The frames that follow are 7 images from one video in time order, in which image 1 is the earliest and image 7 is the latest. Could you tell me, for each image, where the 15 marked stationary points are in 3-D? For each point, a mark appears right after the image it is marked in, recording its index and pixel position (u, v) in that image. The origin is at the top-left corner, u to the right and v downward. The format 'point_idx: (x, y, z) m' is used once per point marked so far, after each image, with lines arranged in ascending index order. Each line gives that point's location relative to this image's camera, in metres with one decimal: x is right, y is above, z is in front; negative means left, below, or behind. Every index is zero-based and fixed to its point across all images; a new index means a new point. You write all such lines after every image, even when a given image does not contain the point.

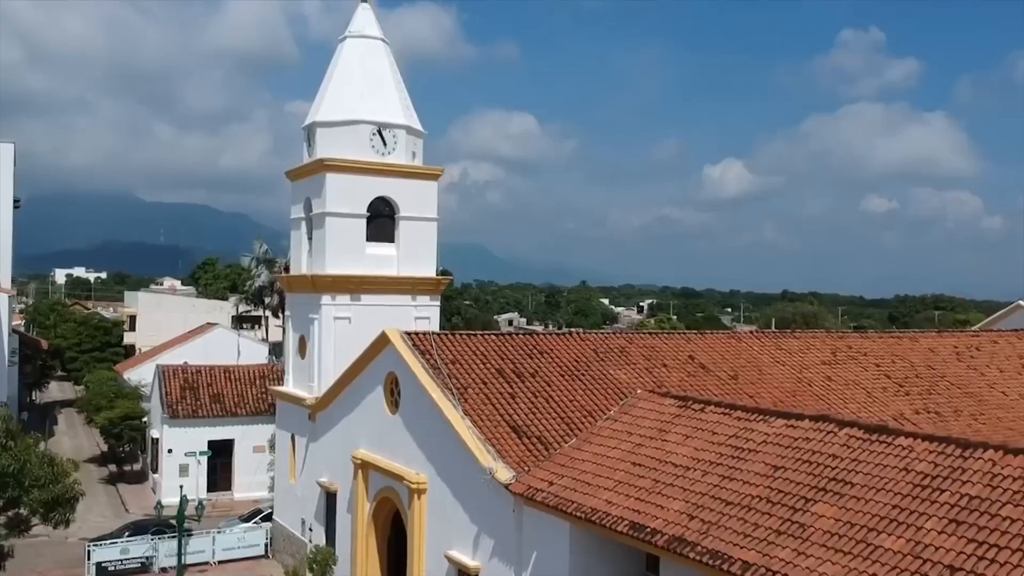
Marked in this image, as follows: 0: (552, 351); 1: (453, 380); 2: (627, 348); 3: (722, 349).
0: (+0.6, -0.9, +12.7) m
1: (-0.8, -1.2, +11.4) m
2: (+1.7, -0.9, +13.3) m
3: (+3.3, -1.0, +14.0) m
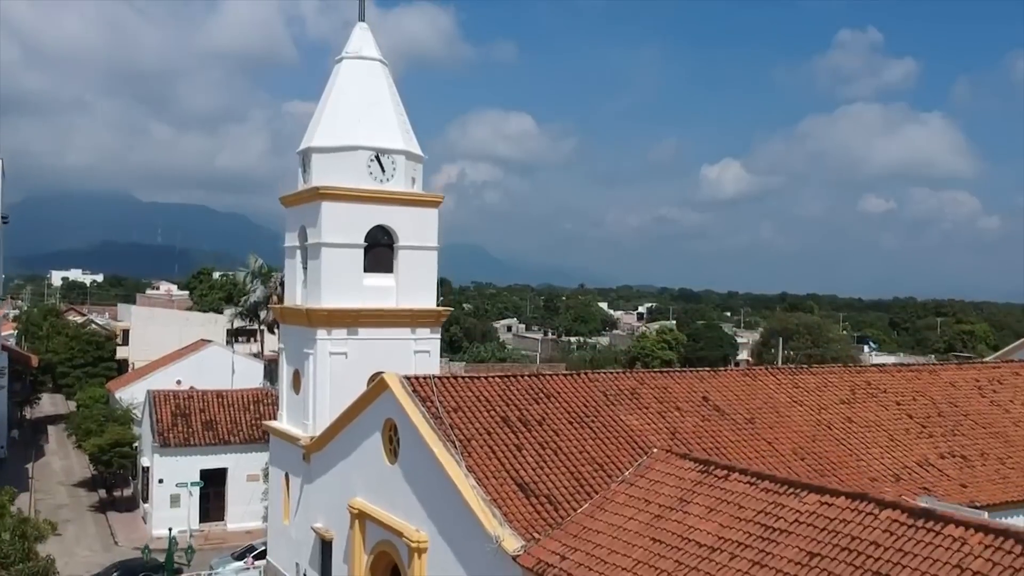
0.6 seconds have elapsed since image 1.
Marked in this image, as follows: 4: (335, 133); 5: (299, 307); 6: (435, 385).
0: (+0.6, -1.4, +12.1) m
1: (-0.7, -1.7, +10.7) m
2: (+1.8, -1.5, +12.7) m
3: (+3.4, -1.5, +13.3) m
4: (-3.0, +2.6, +14.9) m
5: (-3.5, -0.3, +14.7) m
6: (-1.0, -1.3, +11.7) m
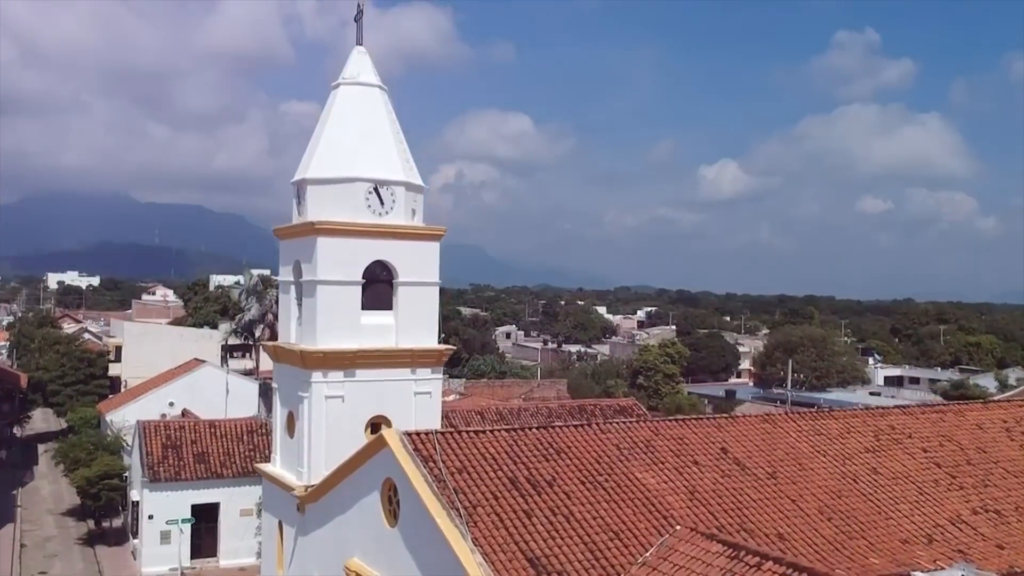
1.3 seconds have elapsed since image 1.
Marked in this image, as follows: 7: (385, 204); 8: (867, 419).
0: (+0.7, -2.1, +11.3) m
1: (-0.6, -2.4, +10.0) m
2: (+1.9, -2.1, +11.9) m
3: (+3.5, -2.2, +12.6) m
4: (-2.9, +2.0, +14.1) m
5: (-3.5, -0.9, +13.9) m
6: (-0.9, -1.9, +10.9) m
7: (-2.1, +1.4, +14.3) m
8: (+5.6, -2.1, +14.0) m
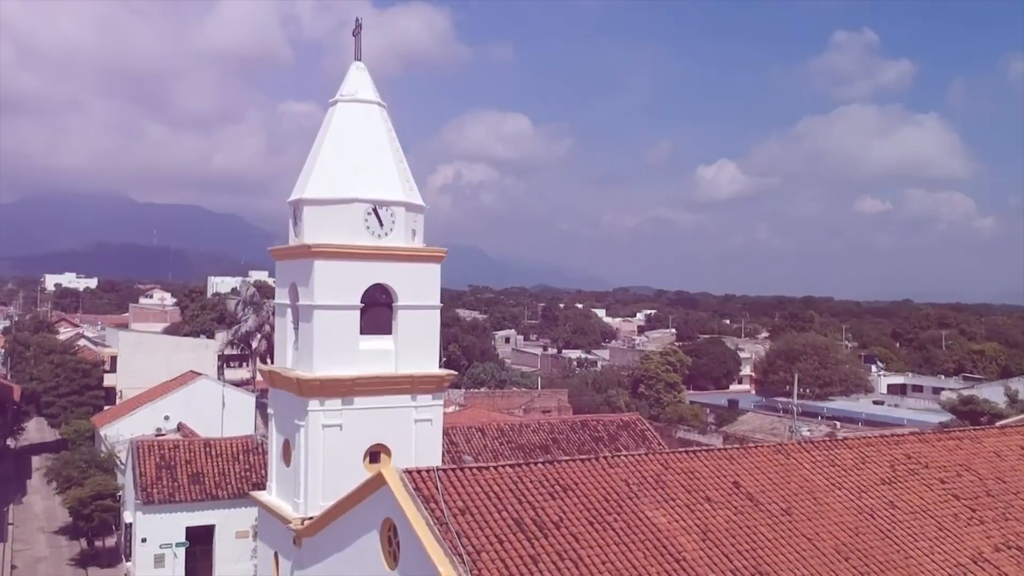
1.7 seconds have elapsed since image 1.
0: (+0.8, -2.4, +10.9) m
1: (-0.5, -2.7, +9.5) m
2: (+1.9, -2.5, +11.5) m
3: (+3.5, -2.5, +12.1) m
4: (-2.8, +1.6, +13.7) m
5: (-3.4, -1.3, +13.5) m
6: (-0.9, -2.3, +10.5) m
7: (-2.0, +1.0, +13.8) m
8: (+5.7, -2.4, +13.5) m
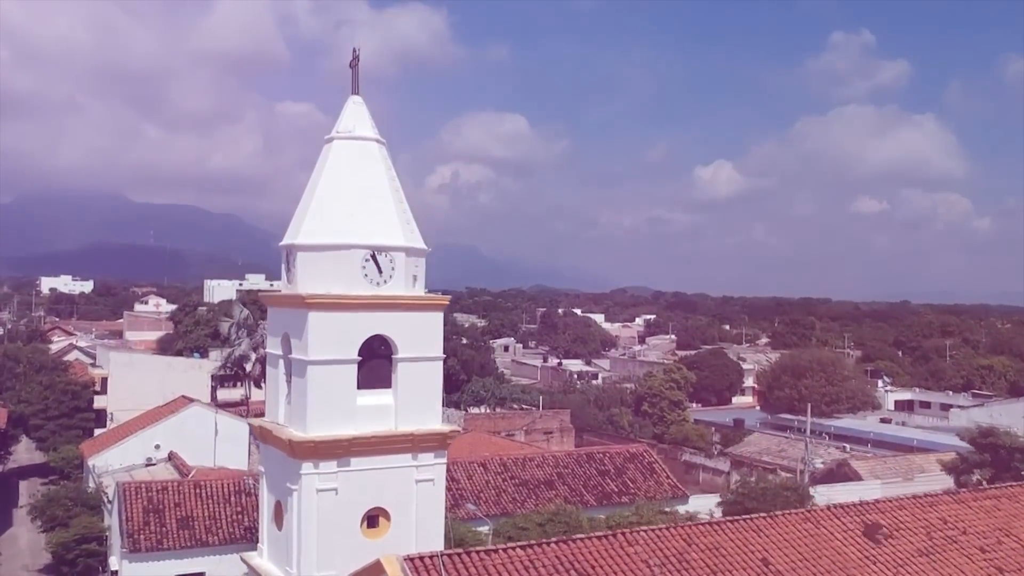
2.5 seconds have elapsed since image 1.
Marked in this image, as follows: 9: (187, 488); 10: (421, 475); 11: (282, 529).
0: (+0.9, -3.2, +10.0) m
1: (-0.4, -3.5, +8.6) m
2: (+2.1, -3.2, +10.6) m
3: (+3.7, -3.3, +11.3) m
4: (-2.7, +0.9, +12.8) m
5: (-3.3, -2.1, +12.6) m
6: (-0.7, -3.0, +9.6) m
7: (-1.9, +0.2, +12.9) m
8: (+5.8, -3.2, +12.7) m
9: (-7.3, -4.5, +19.9) m
10: (-1.3, -2.7, +12.9) m
11: (-3.4, -3.5, +12.9) m
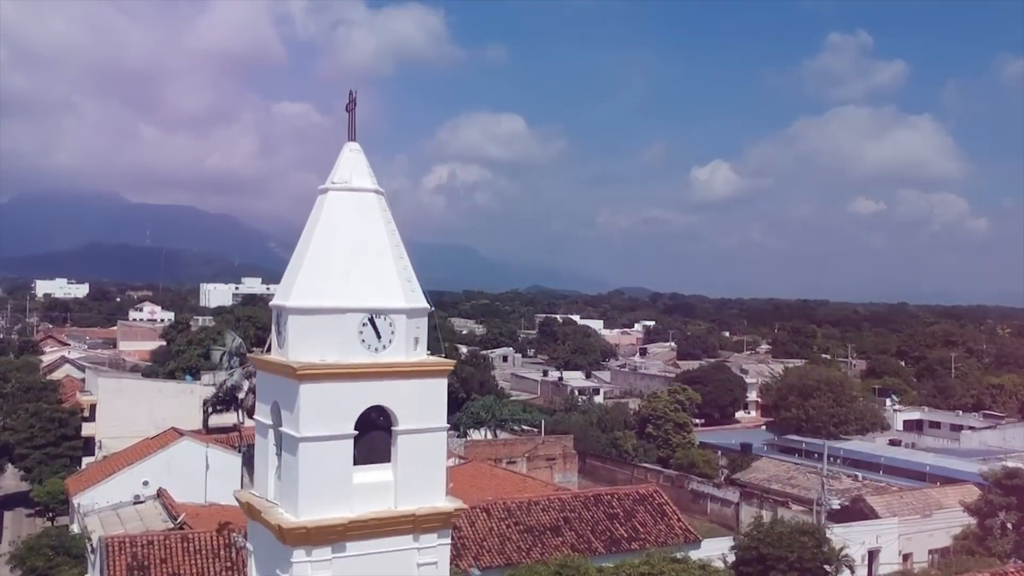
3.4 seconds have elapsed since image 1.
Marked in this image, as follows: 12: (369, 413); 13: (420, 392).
0: (+1.1, -4.1, +8.9) m
1: (-0.3, -4.4, +7.6) m
2: (+2.2, -4.1, +9.6) m
3: (+3.8, -4.2, +10.2) m
4: (-2.6, 0.0, +11.7) m
5: (-3.2, -3.0, +11.5) m
6: (-0.6, -3.9, +8.5) m
7: (-1.8, -0.7, +11.9) m
8: (+5.9, -4.1, +11.6) m
9: (-7.2, -5.4, +18.8) m
10: (-1.2, -3.6, +11.9) m
11: (-3.2, -4.4, +11.8) m
12: (-2.0, -1.7, +12.0) m
13: (-1.3, -1.4, +12.0) m
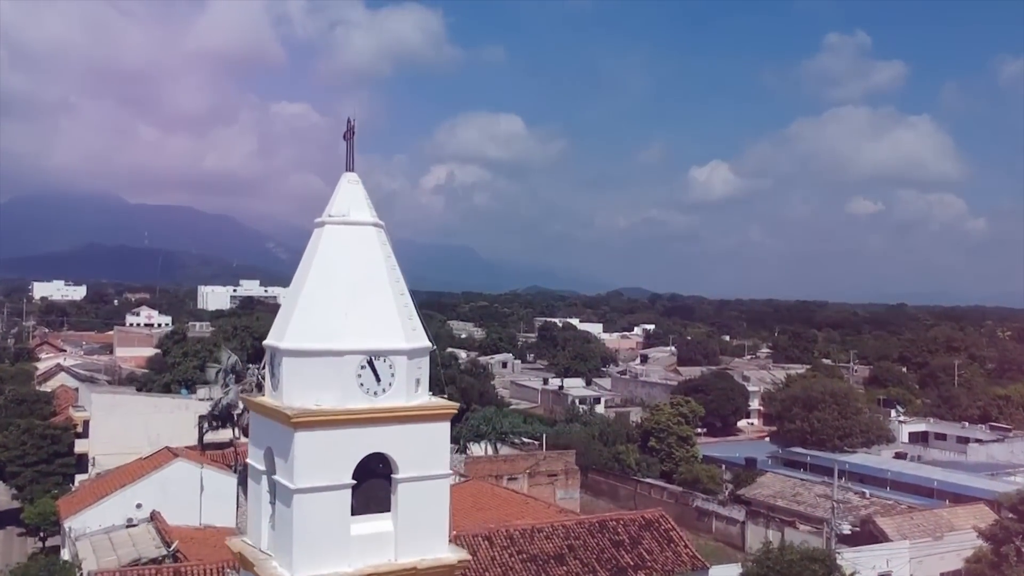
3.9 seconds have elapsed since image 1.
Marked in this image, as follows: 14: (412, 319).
0: (+1.2, -4.6, +8.3) m
1: (-0.2, -4.9, +7.0) m
2: (+2.3, -4.6, +9.0) m
3: (+3.9, -4.7, +9.6) m
4: (-2.5, -0.6, +11.1) m
5: (-3.1, -3.5, +10.9) m
6: (-0.5, -4.4, +7.9) m
7: (-1.7, -1.2, +11.3) m
8: (+6.0, -4.6, +11.0) m
9: (-7.2, -5.9, +18.2) m
10: (-1.1, -4.1, +11.2) m
11: (-3.1, -4.9, +11.2) m
12: (-1.9, -2.2, +11.4) m
13: (-1.2, -1.9, +11.4) m
14: (-1.4, -0.4, +11.8) m
